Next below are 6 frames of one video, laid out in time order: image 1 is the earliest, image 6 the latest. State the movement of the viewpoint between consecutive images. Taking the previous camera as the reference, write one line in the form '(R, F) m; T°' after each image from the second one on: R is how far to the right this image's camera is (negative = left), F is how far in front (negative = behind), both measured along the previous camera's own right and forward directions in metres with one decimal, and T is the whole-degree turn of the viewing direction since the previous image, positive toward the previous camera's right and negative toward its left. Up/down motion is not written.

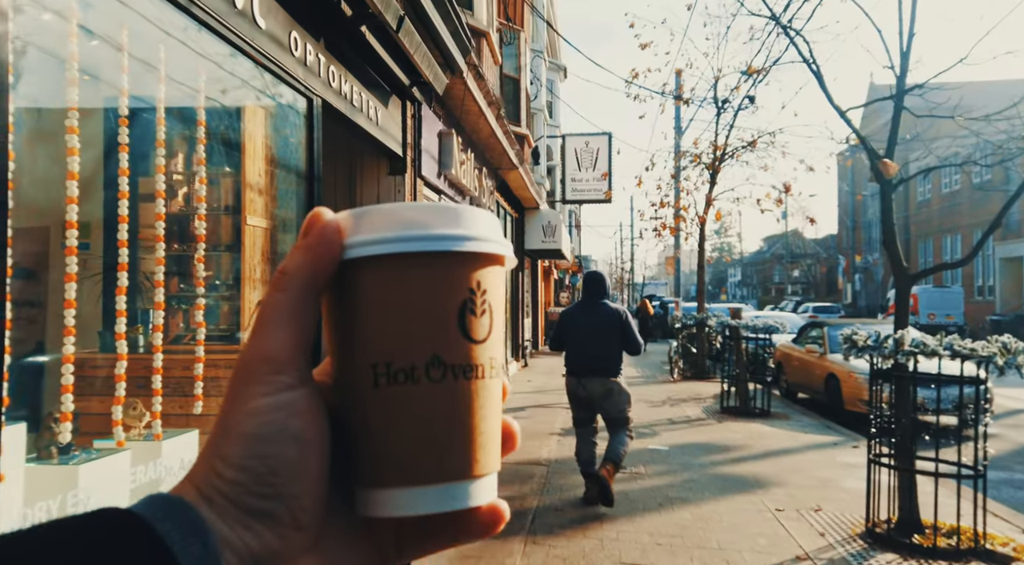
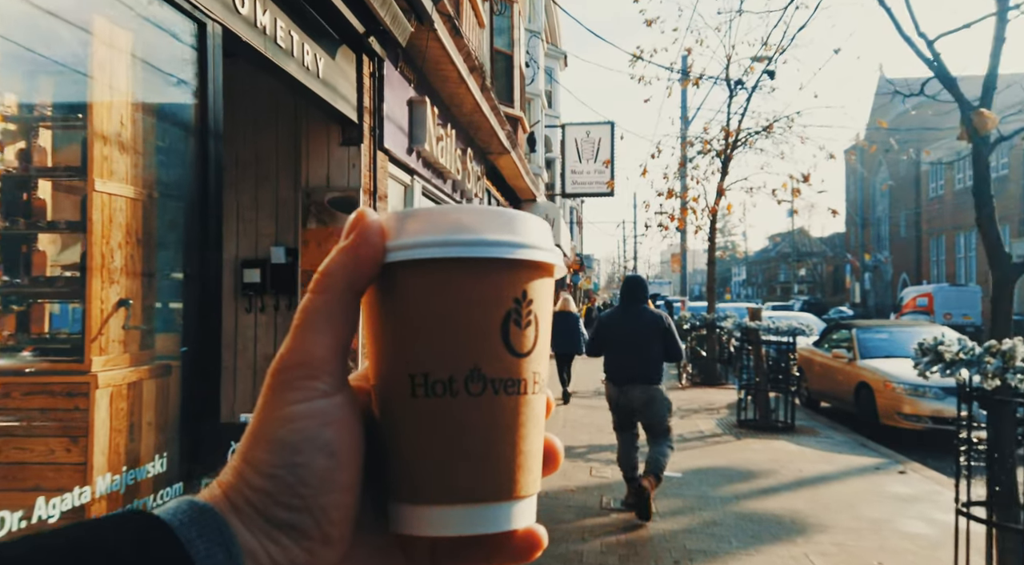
(+0.2, +1.4) m; 0°
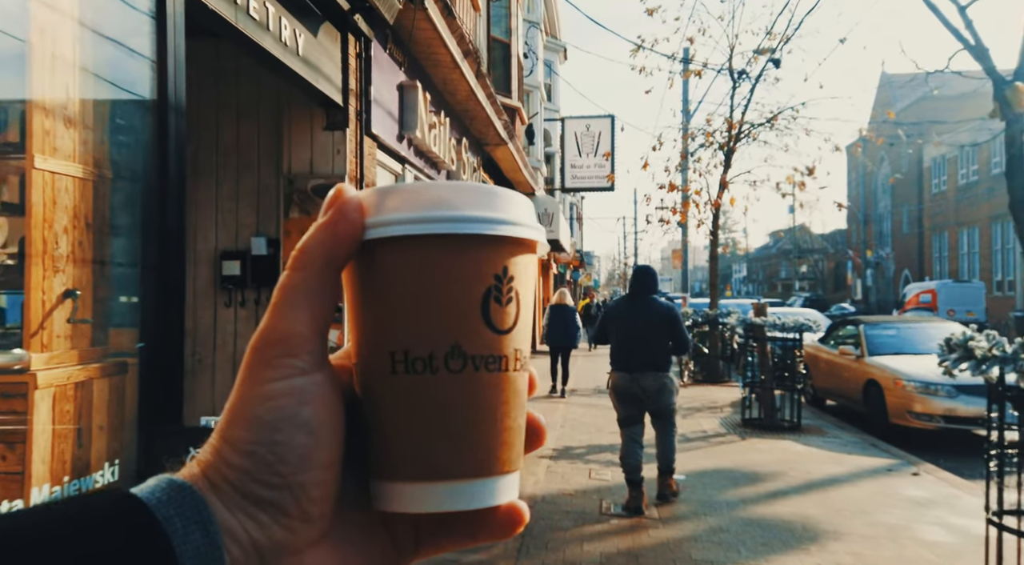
(0.0, +0.4) m; 0°
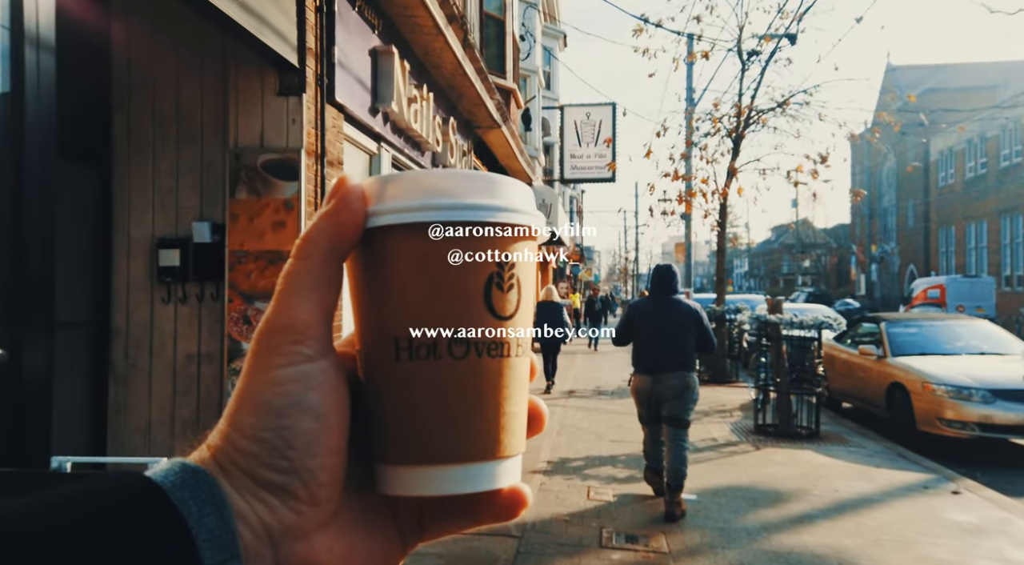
(+0.1, +0.9) m; 0°
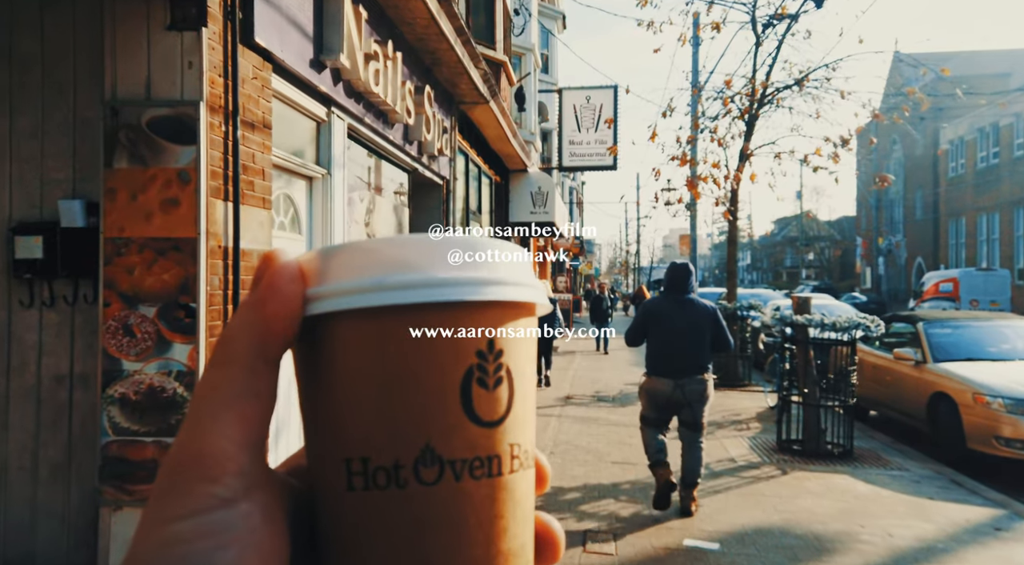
(+0.1, +1.3) m; 0°
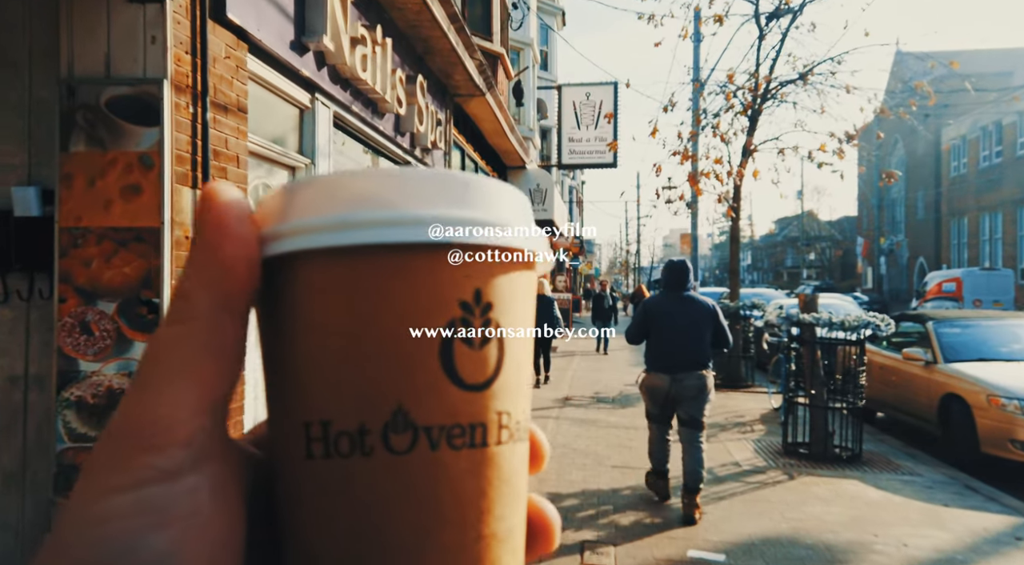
(0.0, +0.3) m; 0°
